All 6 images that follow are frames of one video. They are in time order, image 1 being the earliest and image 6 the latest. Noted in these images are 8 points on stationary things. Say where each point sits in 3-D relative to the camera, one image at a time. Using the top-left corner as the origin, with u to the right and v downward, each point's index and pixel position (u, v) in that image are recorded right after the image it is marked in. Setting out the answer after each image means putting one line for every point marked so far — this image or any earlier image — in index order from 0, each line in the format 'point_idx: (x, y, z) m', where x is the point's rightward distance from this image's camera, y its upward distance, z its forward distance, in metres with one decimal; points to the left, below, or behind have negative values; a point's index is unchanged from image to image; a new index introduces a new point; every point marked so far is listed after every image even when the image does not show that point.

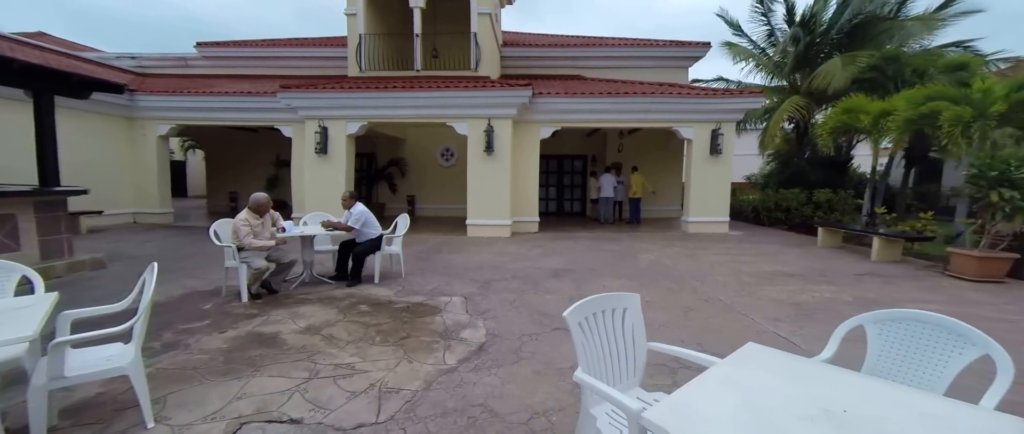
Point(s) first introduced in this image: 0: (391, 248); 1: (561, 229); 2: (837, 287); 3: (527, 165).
0: (-1.7, -0.4, +5.4) m
1: (+1.3, -0.2, +10.0) m
2: (+4.4, -1.0, +5.0) m
3: (+0.3, +1.2, +9.0) m
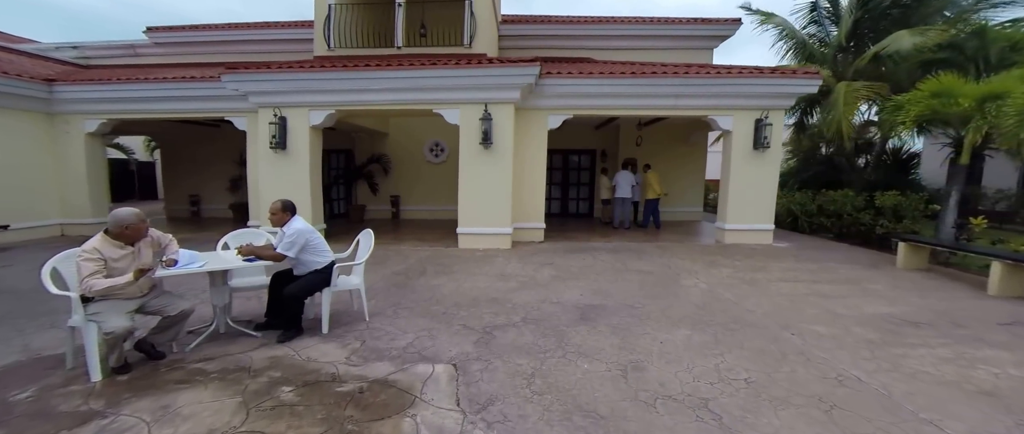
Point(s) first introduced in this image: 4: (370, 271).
0: (-1.6, -0.6, +3.7) m
1: (+1.3, -0.4, +8.4) m
2: (+4.5, -1.1, +3.4) m
3: (+0.4, +1.1, +7.3) m
4: (-2.1, -0.7, +5.4) m
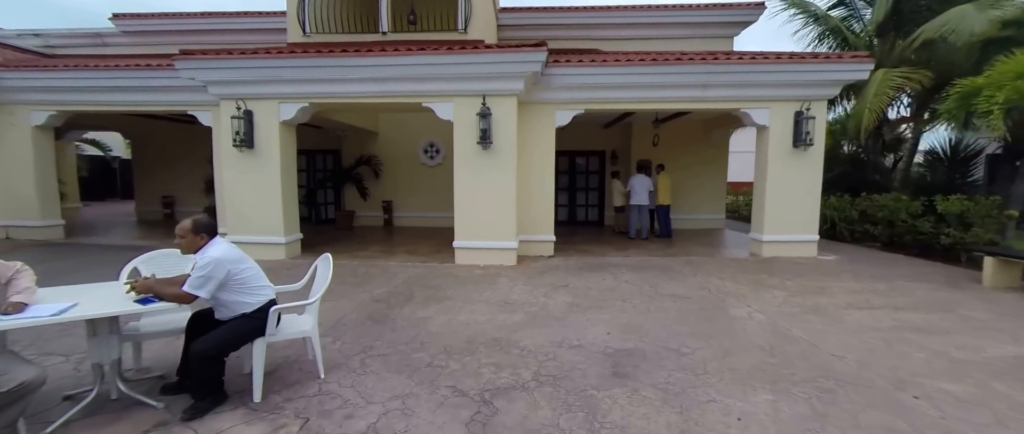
0: (-1.6, -0.8, +2.7) m
1: (+1.4, -0.6, +7.4) m
2: (+4.5, -1.2, +2.4) m
3: (+0.4, +0.9, +6.4) m
4: (-2.0, -0.9, +4.4) m
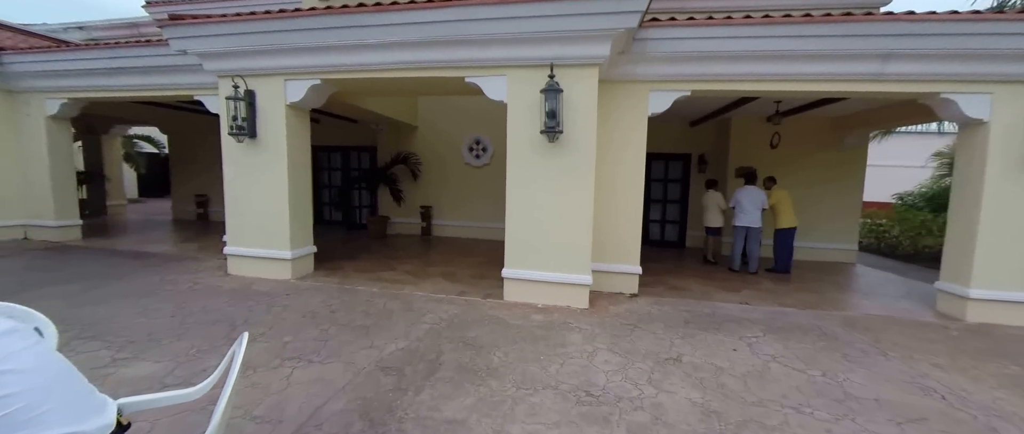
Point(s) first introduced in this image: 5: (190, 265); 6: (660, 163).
0: (-1.1, -0.9, +1.2) m
1: (+2.4, -0.9, +5.5) m
2: (+4.9, -1.6, +0.2) m
3: (+1.4, +0.6, +4.6) m
4: (-1.4, -1.0, +3.0) m
5: (-4.3, -0.6, +5.1) m
6: (+3.5, +1.2, +8.5) m
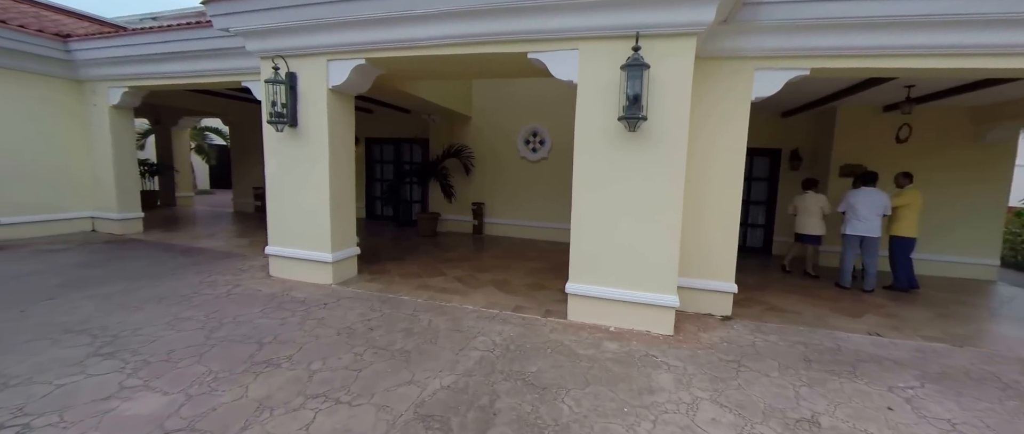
0: (-0.9, -1.0, +0.7) m
1: (+3.1, -1.0, +4.5) m
2: (+4.9, -1.8, -1.0) m
3: (+2.0, +0.6, +3.7) m
4: (-0.9, -1.1, +2.5) m
5: (-3.6, -0.6, +4.9) m
6: (+4.6, +1.2, +7.3) m
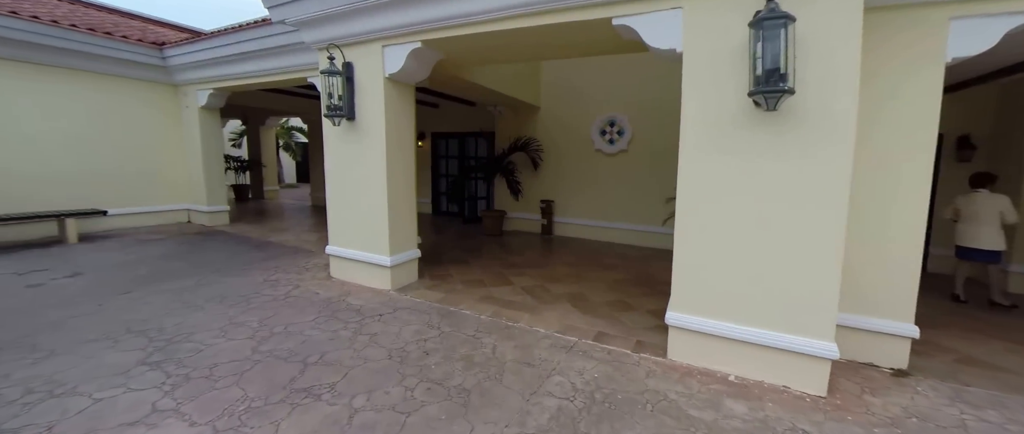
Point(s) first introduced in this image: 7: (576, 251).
0: (-0.7, -1.0, +0.2) m
1: (+3.8, -1.1, +3.3) m
2: (+4.7, -2.0, -2.5) m
3: (+2.7, +0.5, +2.7) m
4: (-0.5, -1.1, +2.0) m
5: (-2.7, -0.6, +4.8) m
6: (+5.8, +1.1, +5.8) m
7: (+1.1, -0.6, +6.1) m
